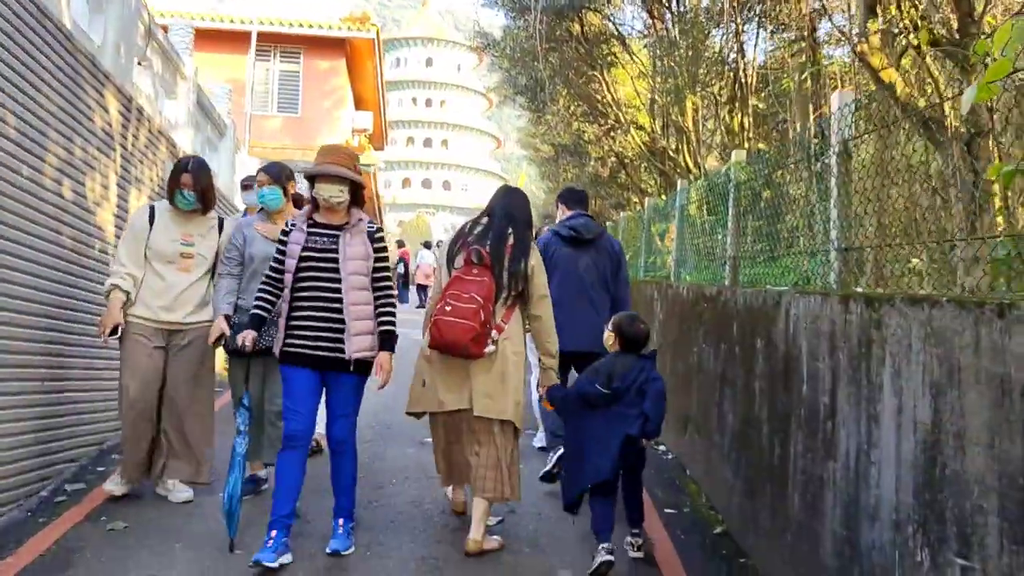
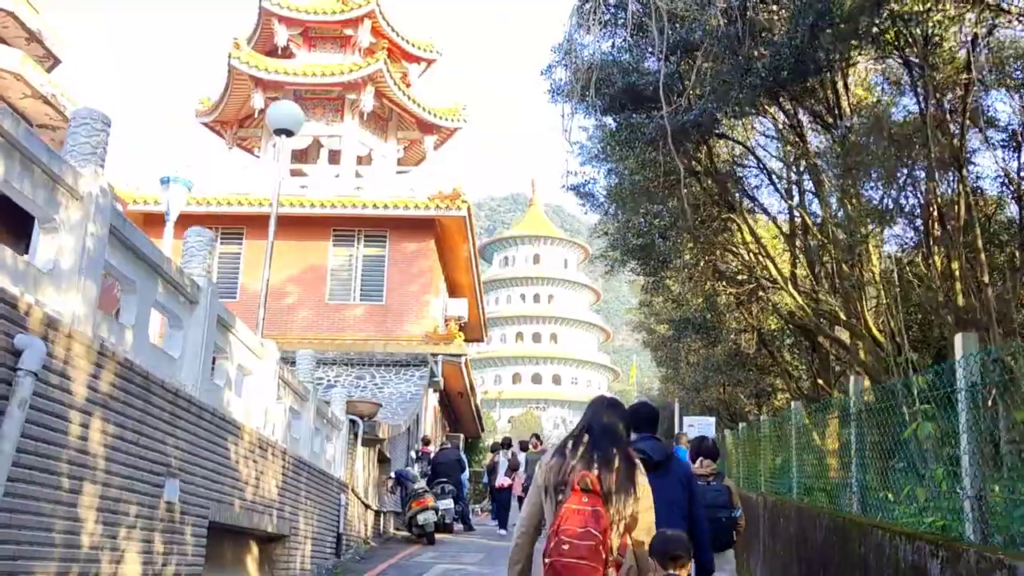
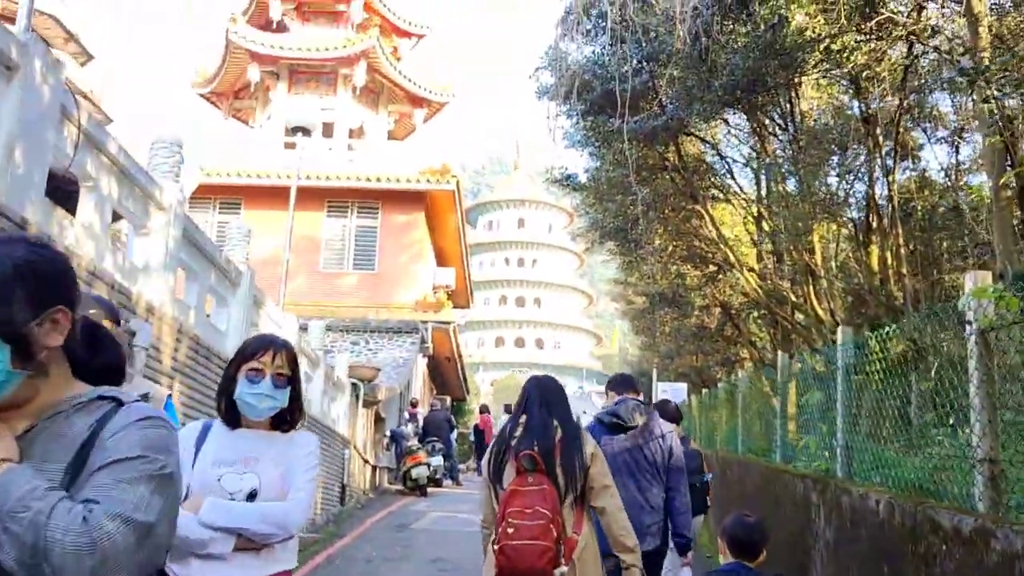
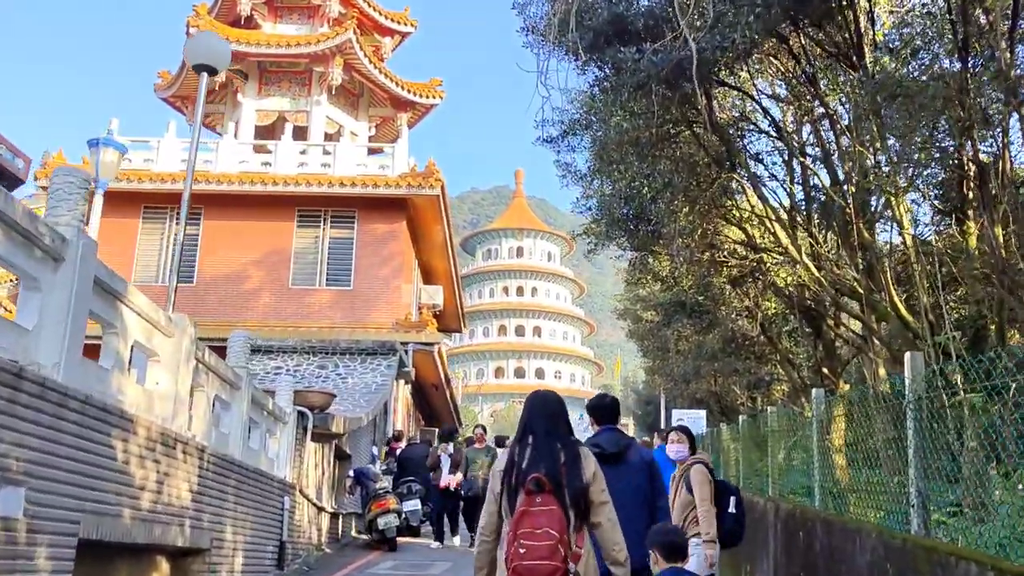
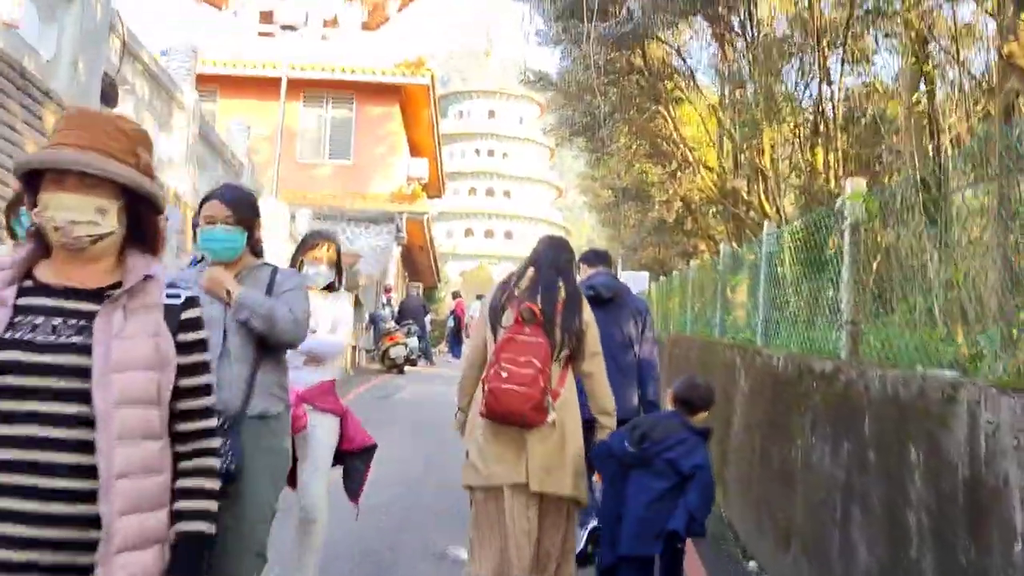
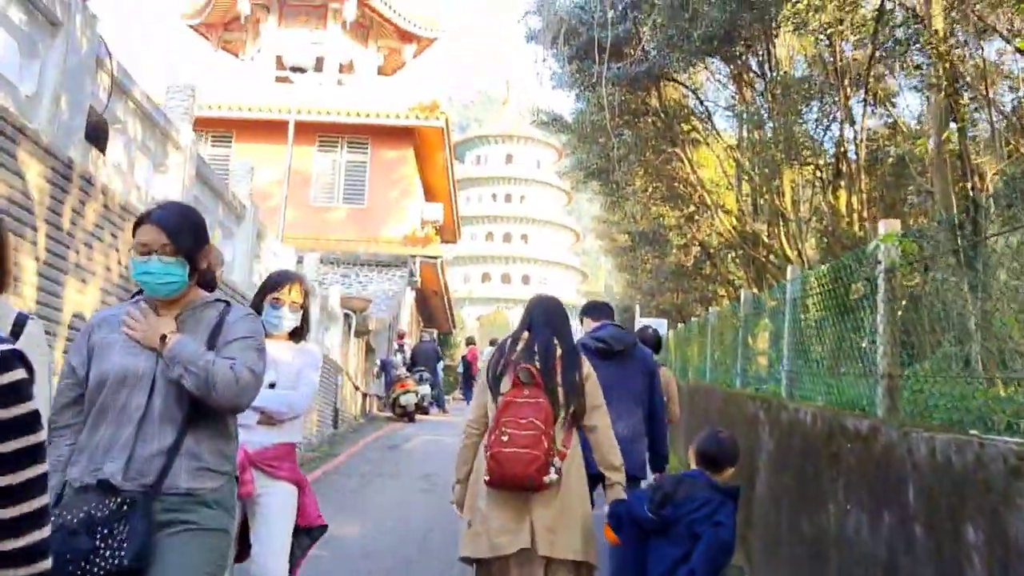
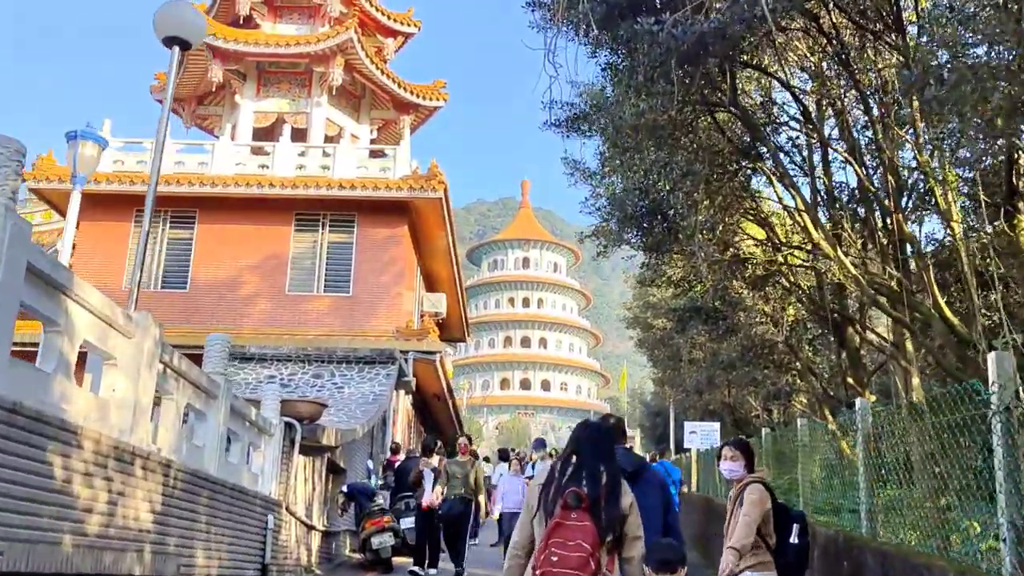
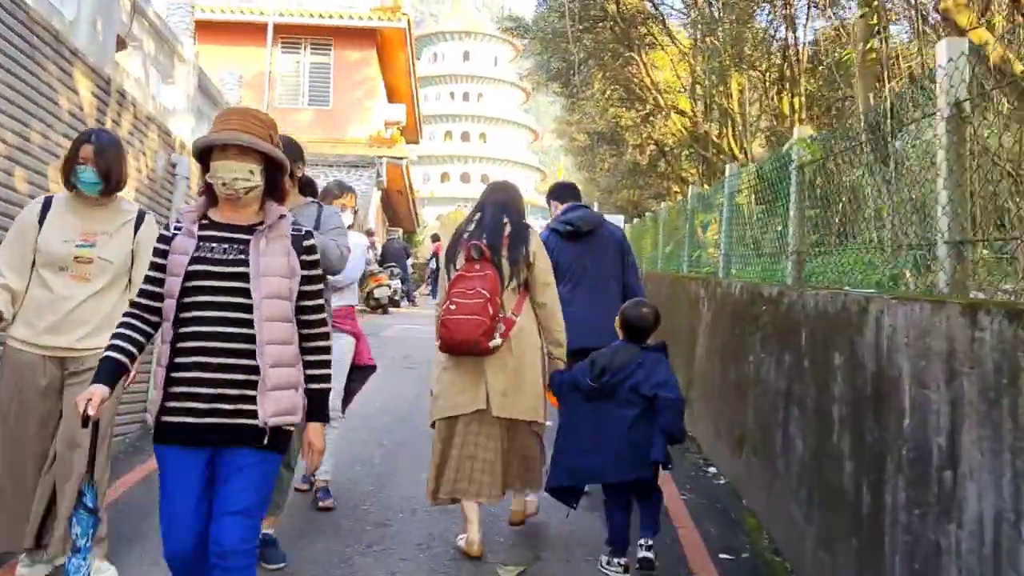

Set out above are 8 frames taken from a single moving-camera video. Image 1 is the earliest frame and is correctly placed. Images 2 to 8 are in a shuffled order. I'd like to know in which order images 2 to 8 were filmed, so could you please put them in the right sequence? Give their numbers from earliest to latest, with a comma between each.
8, 5, 6, 3, 2, 4, 7
